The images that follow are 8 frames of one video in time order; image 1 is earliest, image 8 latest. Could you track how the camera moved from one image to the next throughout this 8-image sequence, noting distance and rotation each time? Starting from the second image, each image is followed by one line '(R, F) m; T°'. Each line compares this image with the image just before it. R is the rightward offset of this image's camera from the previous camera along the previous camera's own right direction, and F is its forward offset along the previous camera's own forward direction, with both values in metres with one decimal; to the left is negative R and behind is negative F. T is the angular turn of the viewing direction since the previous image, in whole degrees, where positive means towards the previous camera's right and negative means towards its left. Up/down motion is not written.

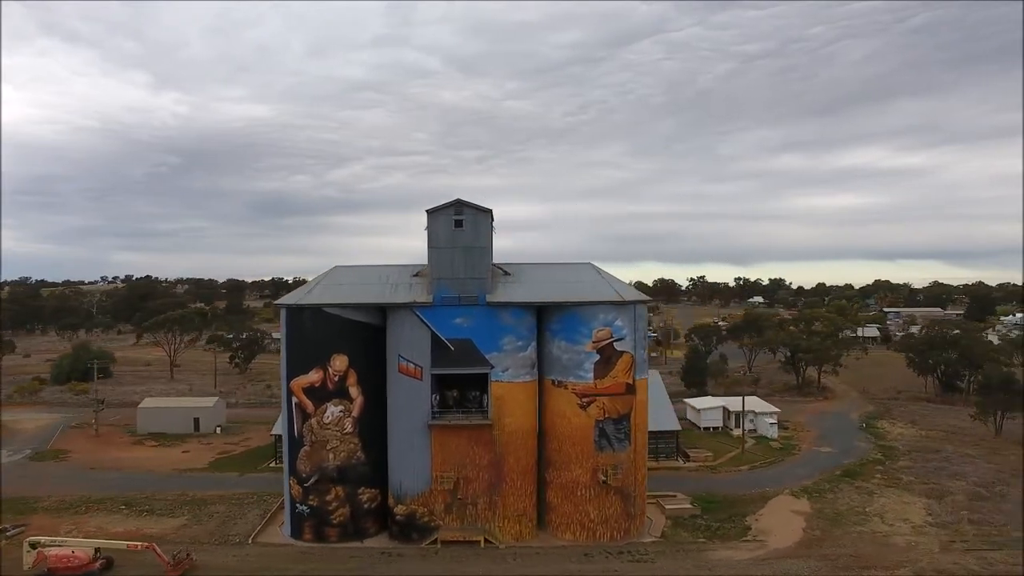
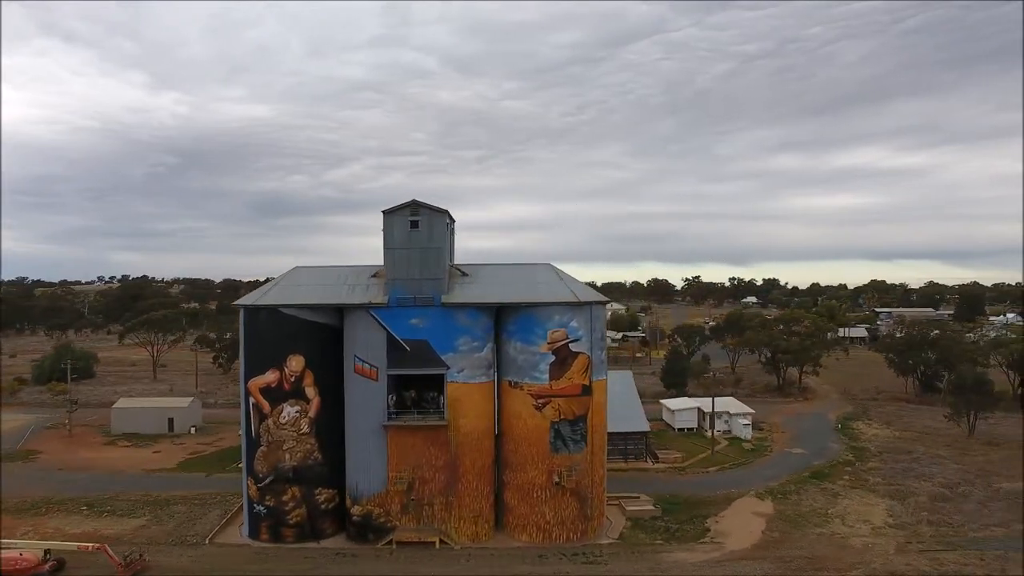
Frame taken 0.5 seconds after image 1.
(+1.7, 0.0) m; 0°
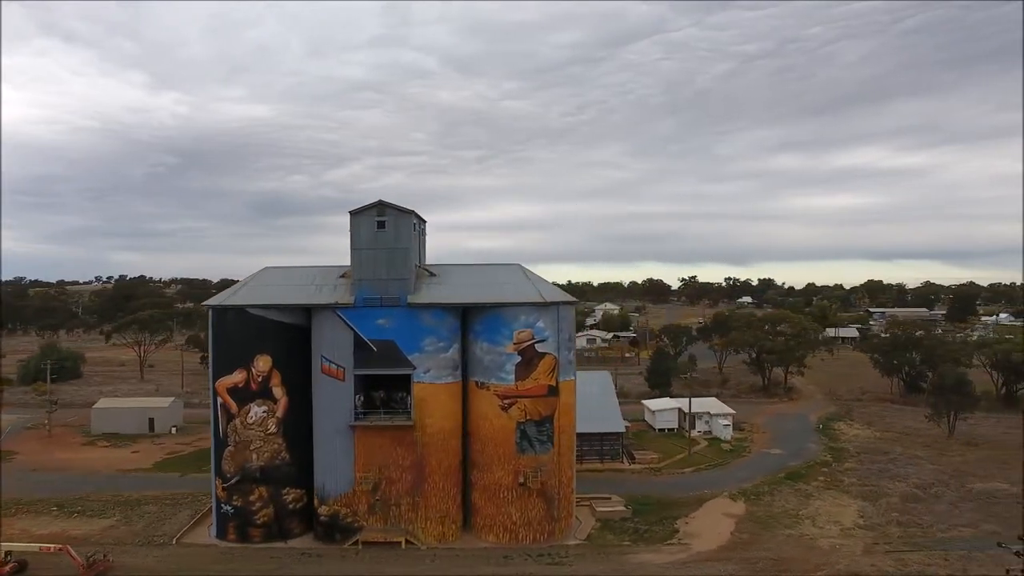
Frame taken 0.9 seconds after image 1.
(+1.3, 0.0) m; 0°
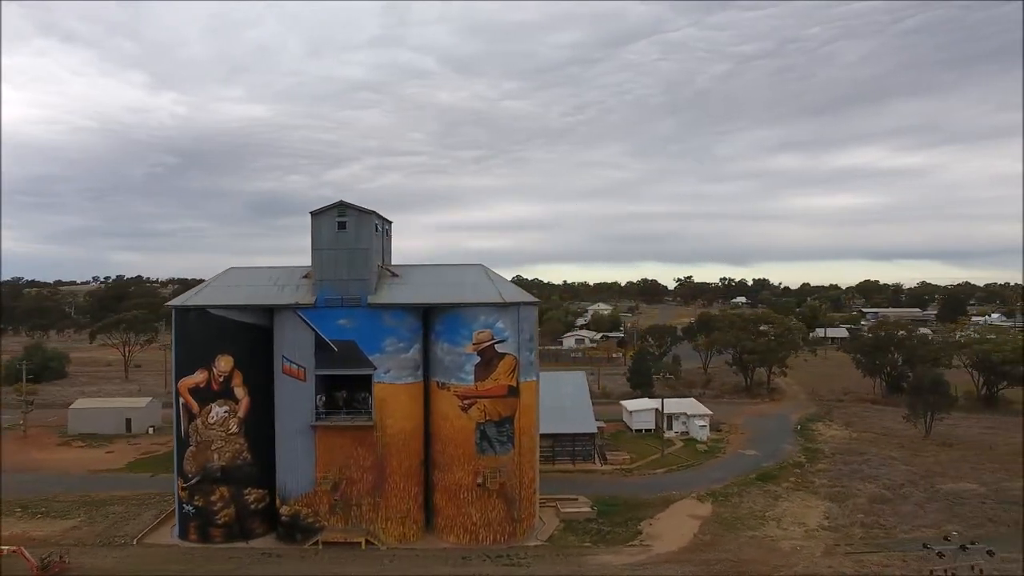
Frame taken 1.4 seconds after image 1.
(+1.5, 0.0) m; 0°
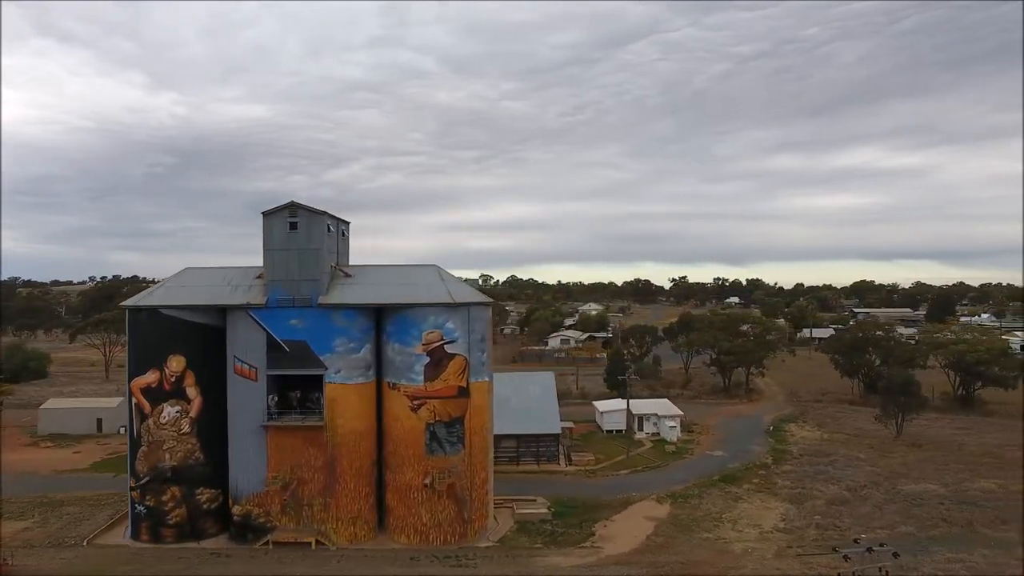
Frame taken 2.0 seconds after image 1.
(+1.9, +0.1) m; 0°
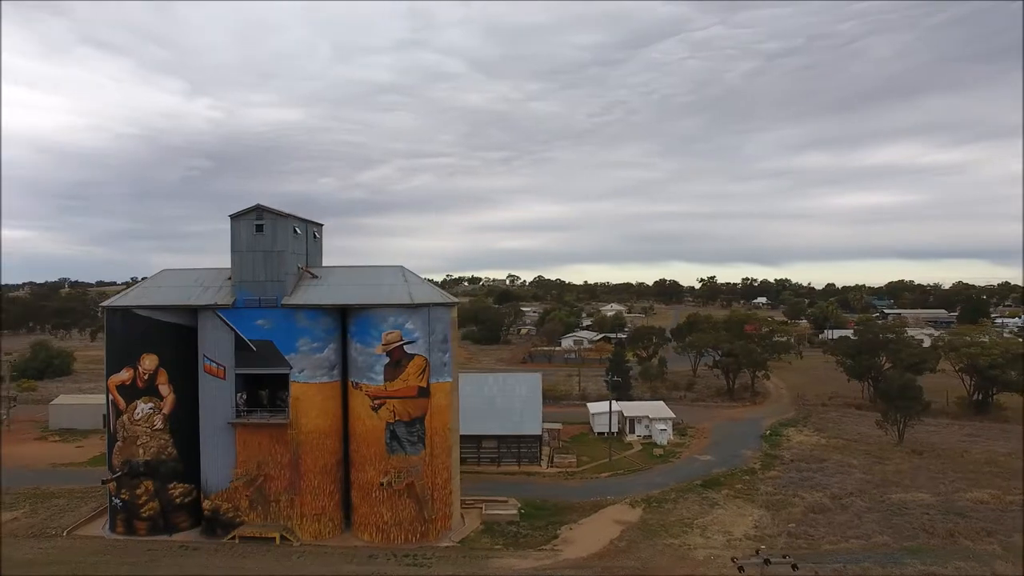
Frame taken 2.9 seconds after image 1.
(+2.8, +0.1) m; -3°
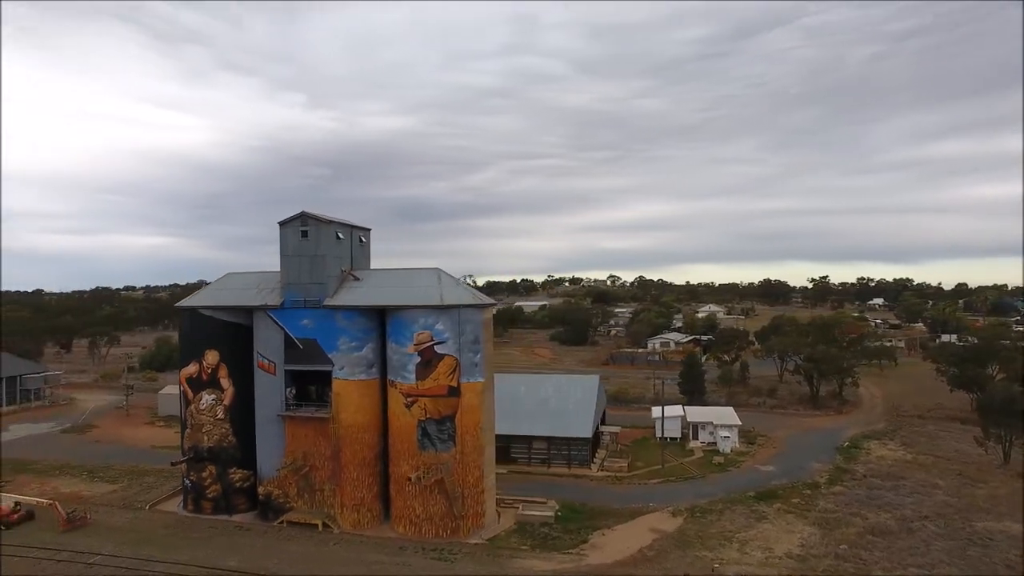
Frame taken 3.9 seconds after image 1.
(+3.1, +0.2) m; -10°
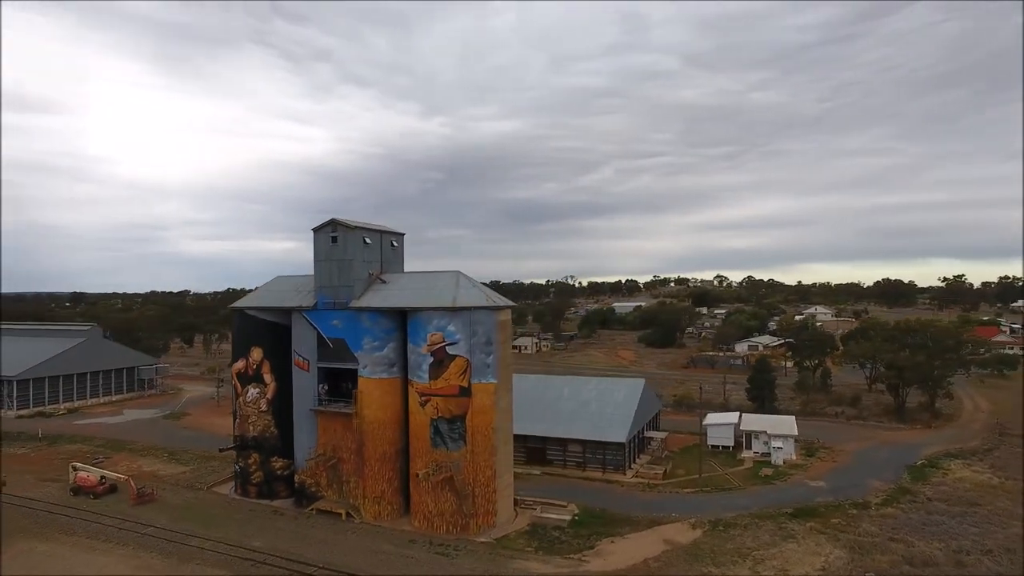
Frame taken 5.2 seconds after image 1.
(+4.1, +0.2) m; -10°
